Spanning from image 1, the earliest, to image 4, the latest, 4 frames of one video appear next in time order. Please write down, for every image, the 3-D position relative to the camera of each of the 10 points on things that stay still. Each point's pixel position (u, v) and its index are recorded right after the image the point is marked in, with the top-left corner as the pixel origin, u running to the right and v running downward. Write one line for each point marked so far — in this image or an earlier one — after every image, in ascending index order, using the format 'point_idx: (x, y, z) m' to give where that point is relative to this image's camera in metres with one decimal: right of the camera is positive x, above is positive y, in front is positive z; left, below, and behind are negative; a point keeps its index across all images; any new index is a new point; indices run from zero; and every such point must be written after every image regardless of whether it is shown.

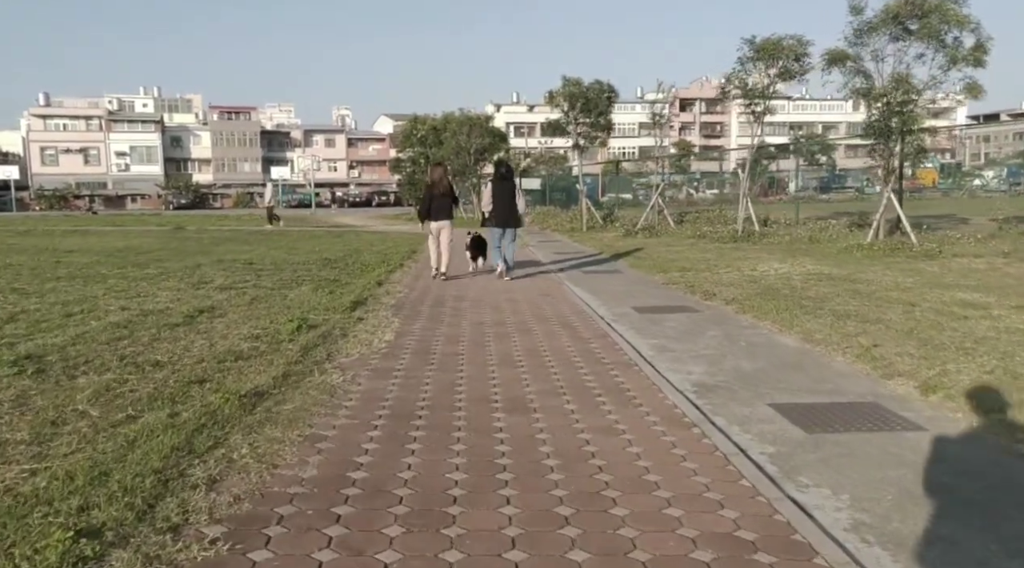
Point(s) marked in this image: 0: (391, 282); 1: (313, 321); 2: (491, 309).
0: (-1.7, 0.0, +12.8) m
1: (-1.9, -0.4, +8.5) m
2: (-0.2, -0.3, +10.1) m
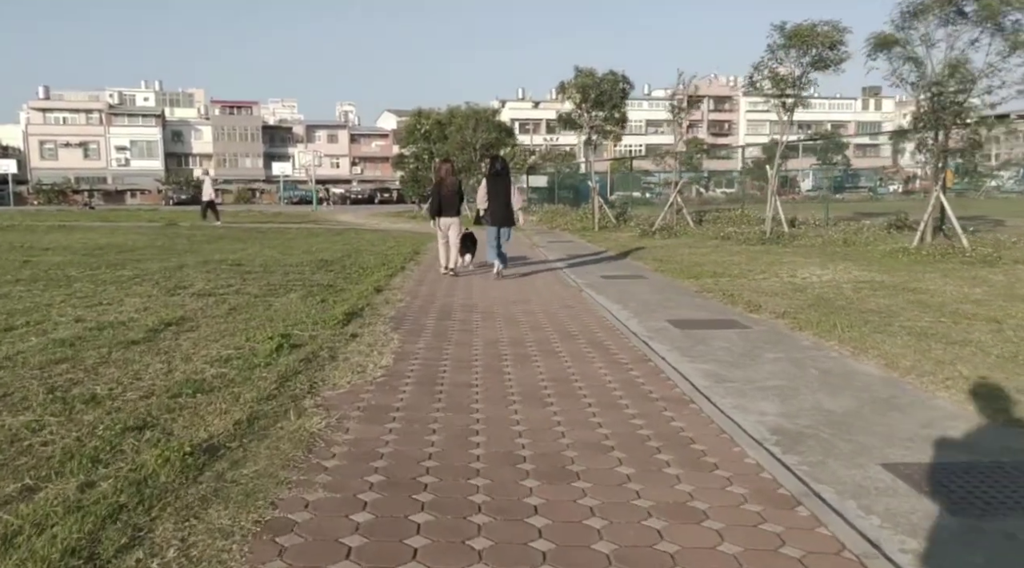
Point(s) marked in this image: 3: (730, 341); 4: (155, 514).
0: (-1.6, -0.1, +11.4) m
1: (-1.7, -0.4, +7.2) m
2: (-0.1, -0.4, +8.7) m
3: (+1.9, -0.5, +7.9) m
4: (-1.3, -0.9, +3.3) m
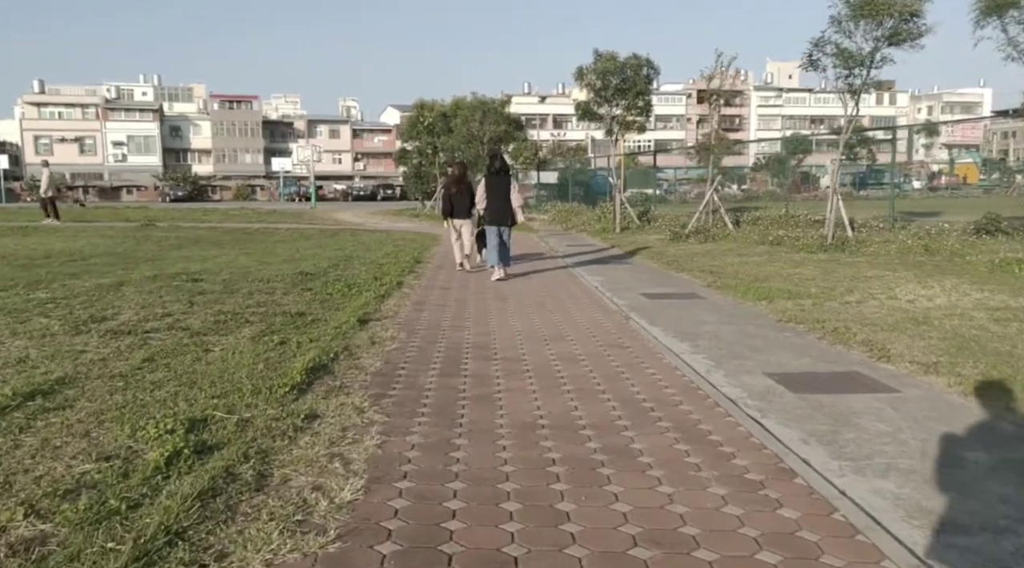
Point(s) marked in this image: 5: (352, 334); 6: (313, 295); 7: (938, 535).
0: (-1.3, -0.3, +8.7) m
1: (-1.5, -0.7, +4.4) m
2: (+0.2, -0.7, +6.0) m
3: (+2.2, -0.8, +5.2) m
4: (-1.1, -1.2, +0.6) m
5: (-1.4, -0.4, +7.6) m
6: (-2.3, -0.1, +10.3) m
7: (+1.7, -1.0, +3.4) m
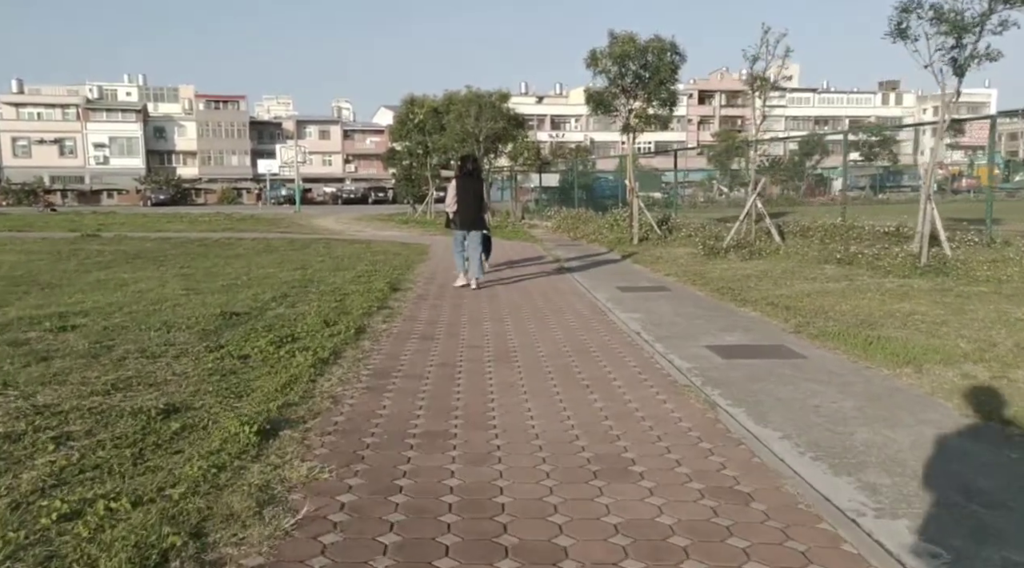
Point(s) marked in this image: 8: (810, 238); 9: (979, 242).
0: (-1.2, -0.8, +5.2) m
1: (-1.4, -1.2, +0.9) m
2: (+0.3, -1.1, +2.5) m
3: (+2.3, -1.2, +1.7) m
4: (-1.0, -1.6, -3.0) m
5: (-1.3, -0.9, +4.1) m
6: (-2.2, -0.6, +6.7) m
7: (+1.8, -1.4, -0.1) m
8: (+5.8, +0.9, +17.2) m
9: (+7.5, +0.7, +14.4) m
